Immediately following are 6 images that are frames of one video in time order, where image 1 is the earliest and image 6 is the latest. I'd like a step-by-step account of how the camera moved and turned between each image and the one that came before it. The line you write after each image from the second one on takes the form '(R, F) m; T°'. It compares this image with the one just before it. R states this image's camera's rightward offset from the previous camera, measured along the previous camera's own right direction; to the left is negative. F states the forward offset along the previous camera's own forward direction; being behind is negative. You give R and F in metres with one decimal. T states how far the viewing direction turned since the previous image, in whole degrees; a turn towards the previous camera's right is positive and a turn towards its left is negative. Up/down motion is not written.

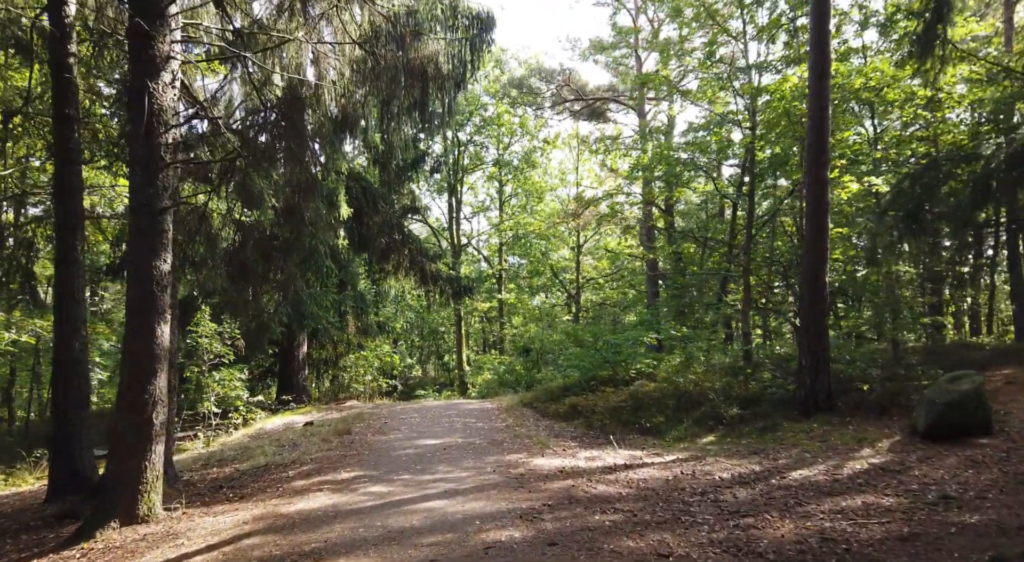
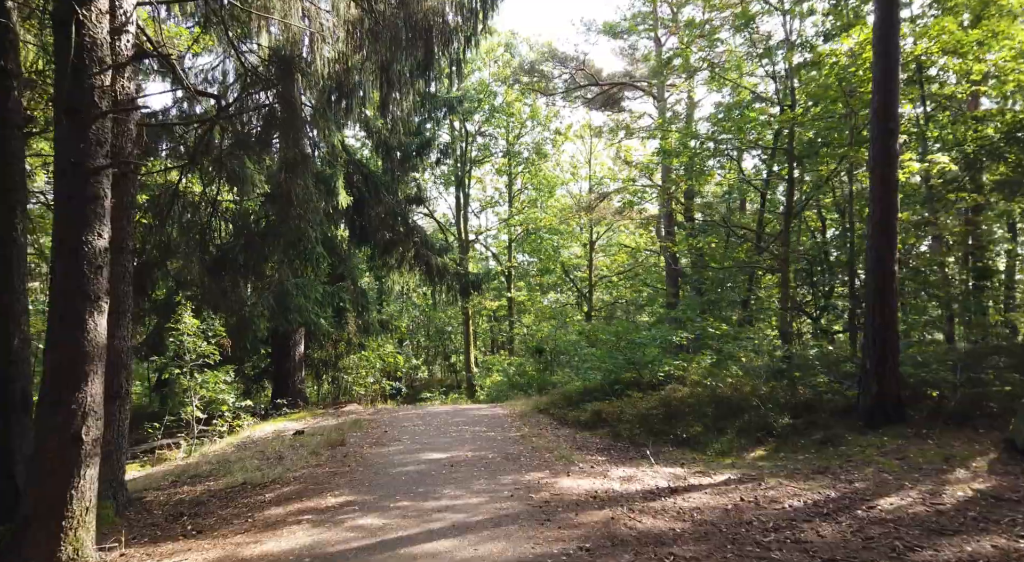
(-0.1, +1.3) m; -1°
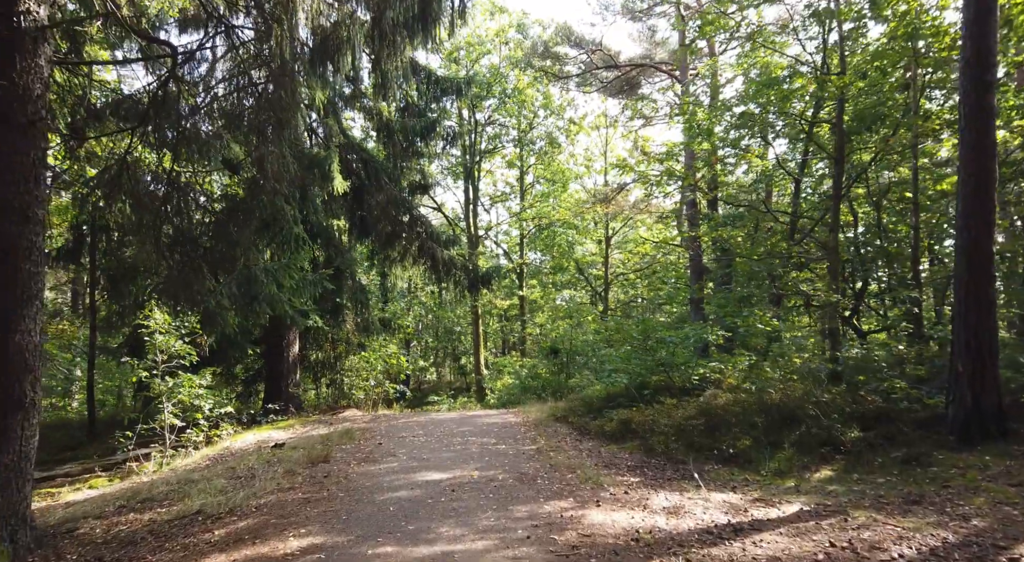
(0.0, +1.4) m; -1°
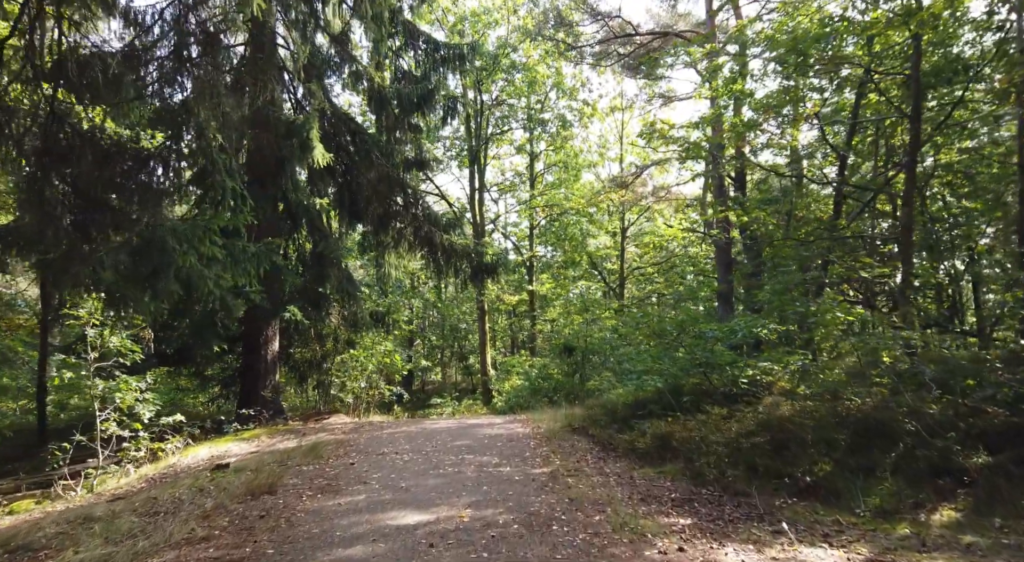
(0.0, +1.9) m; -1°
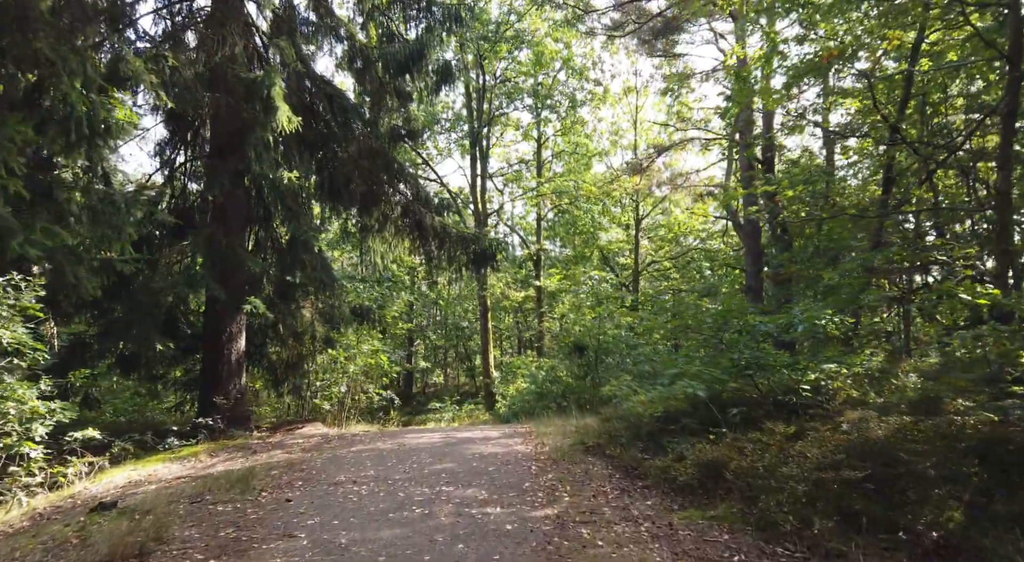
(+0.1, +1.9) m; -1°
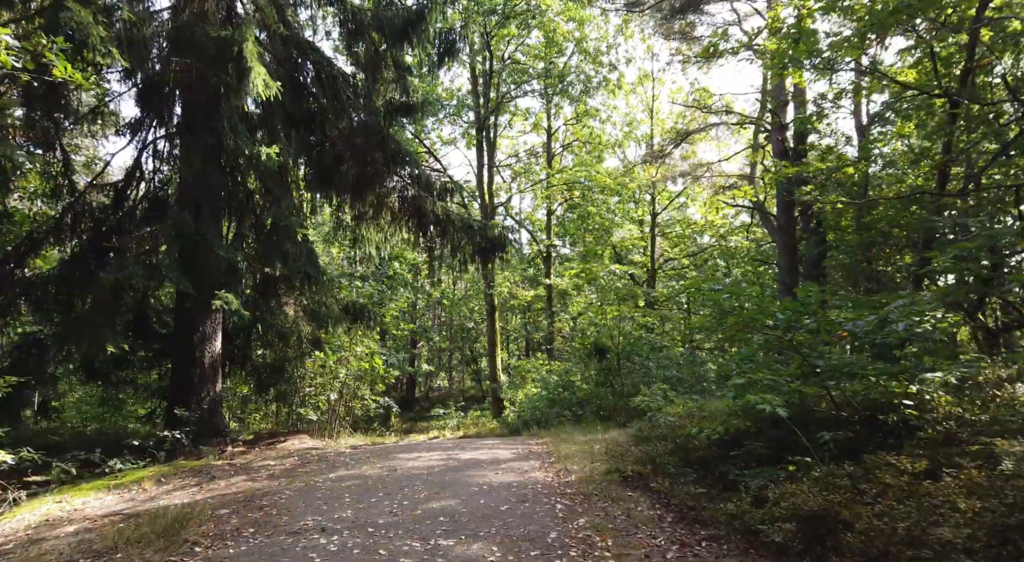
(-0.1, +1.5) m; 0°
